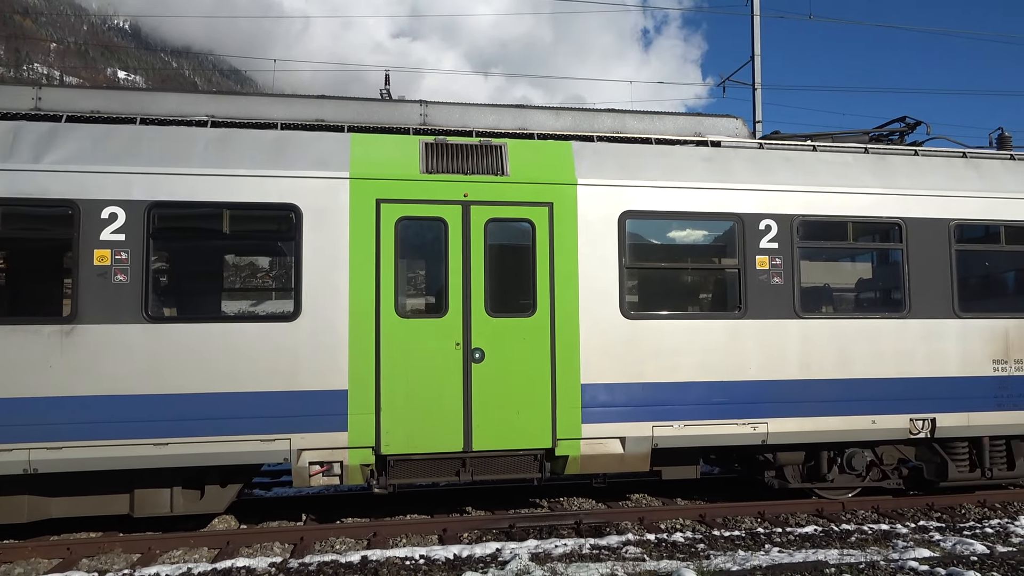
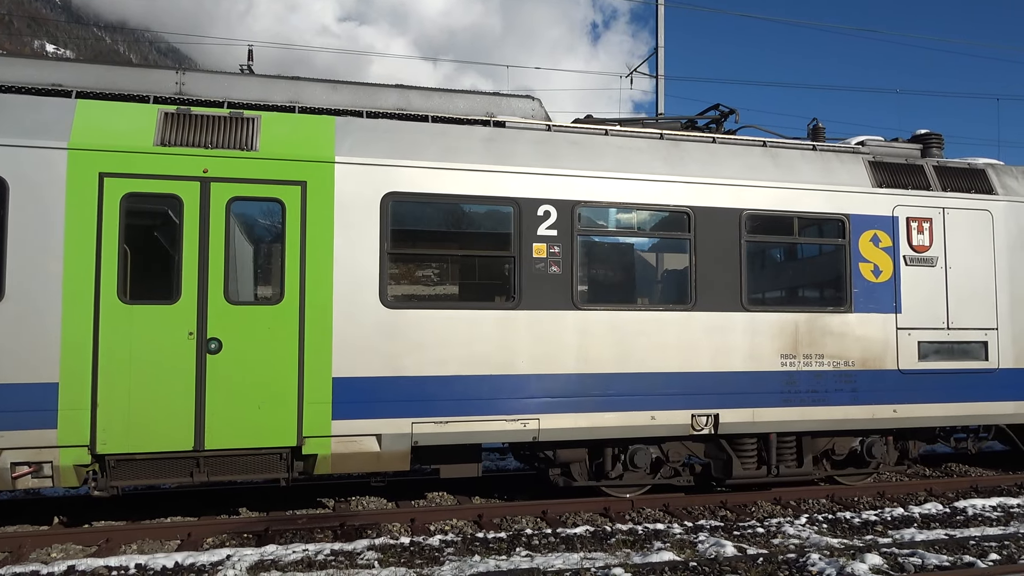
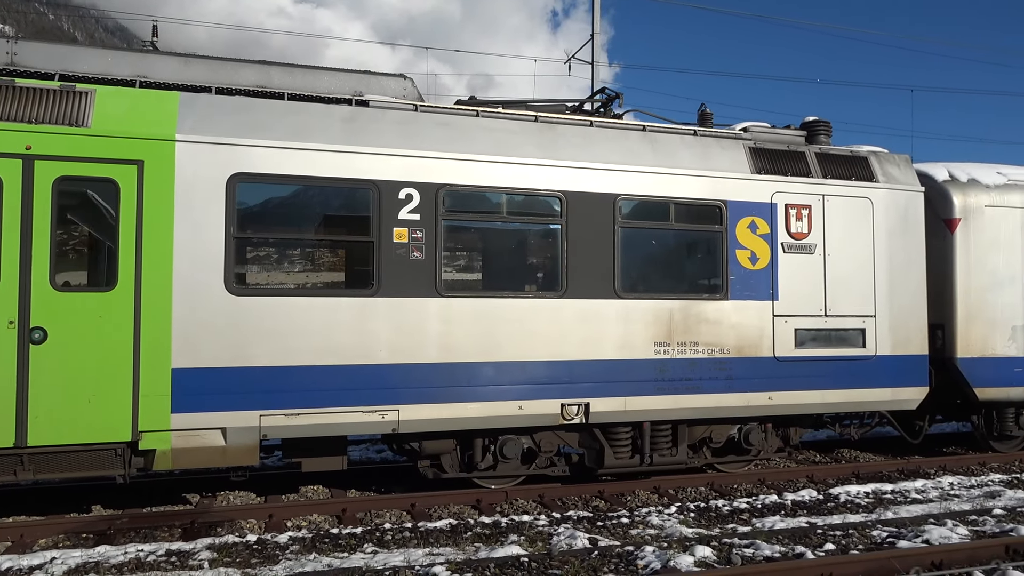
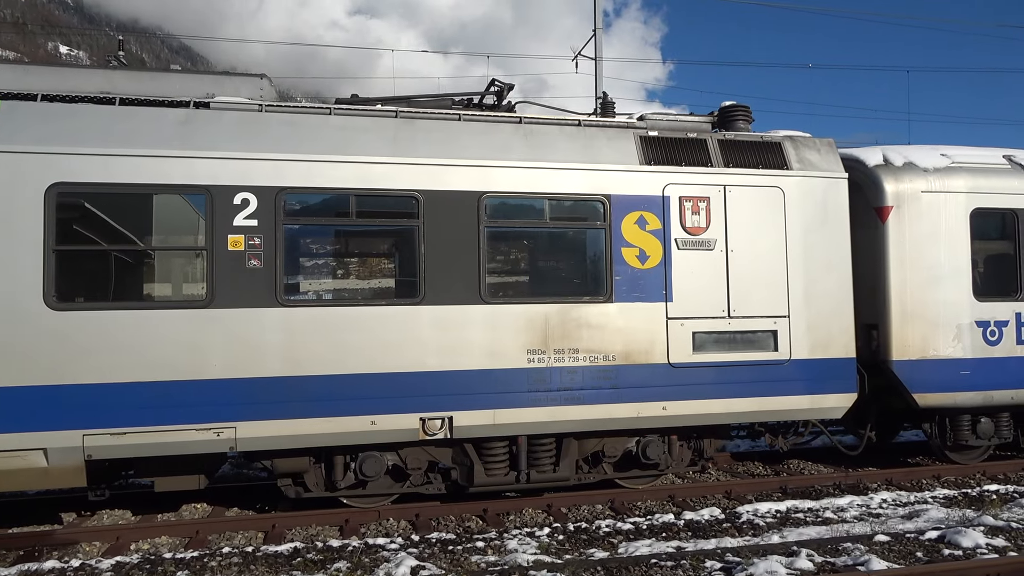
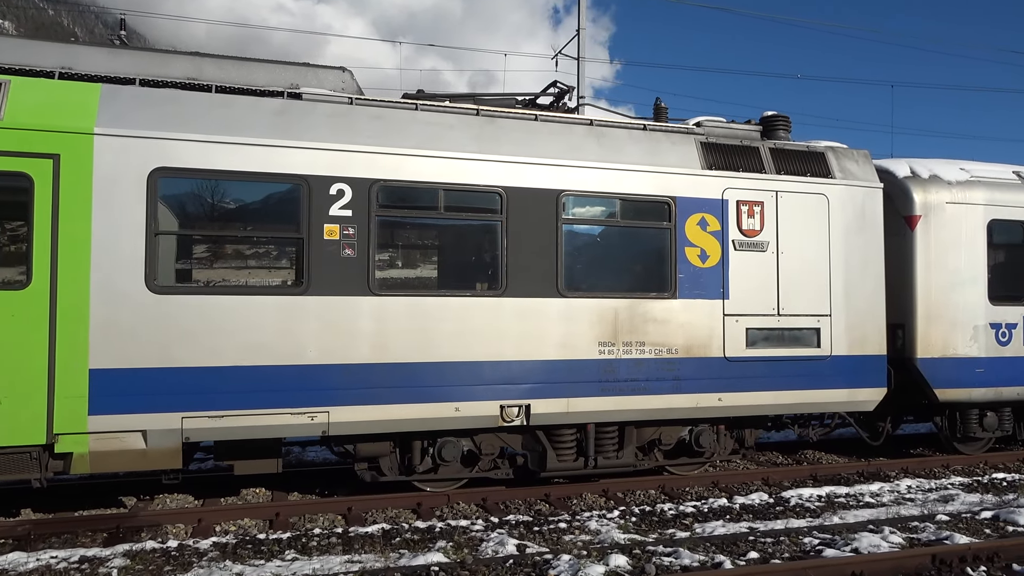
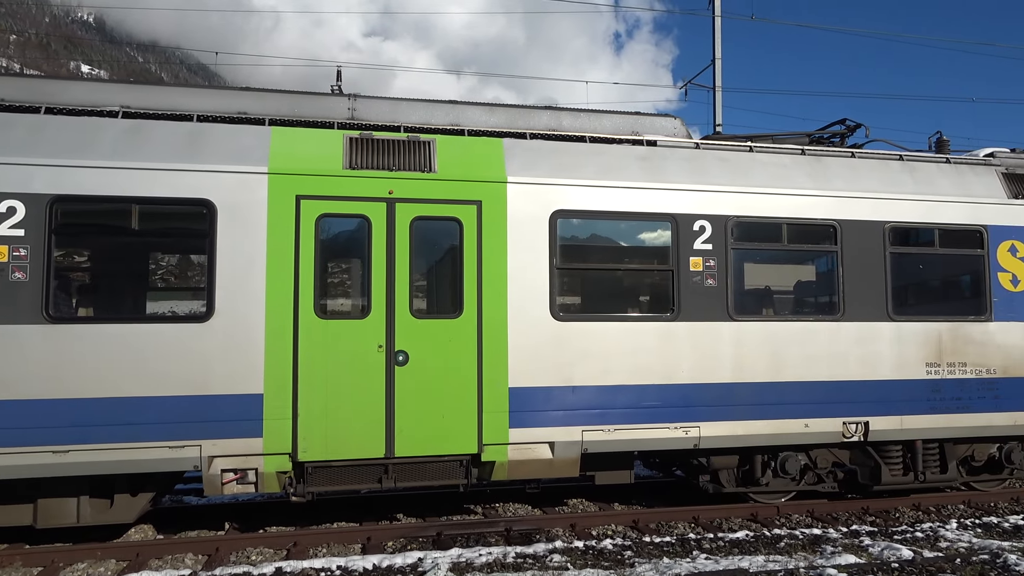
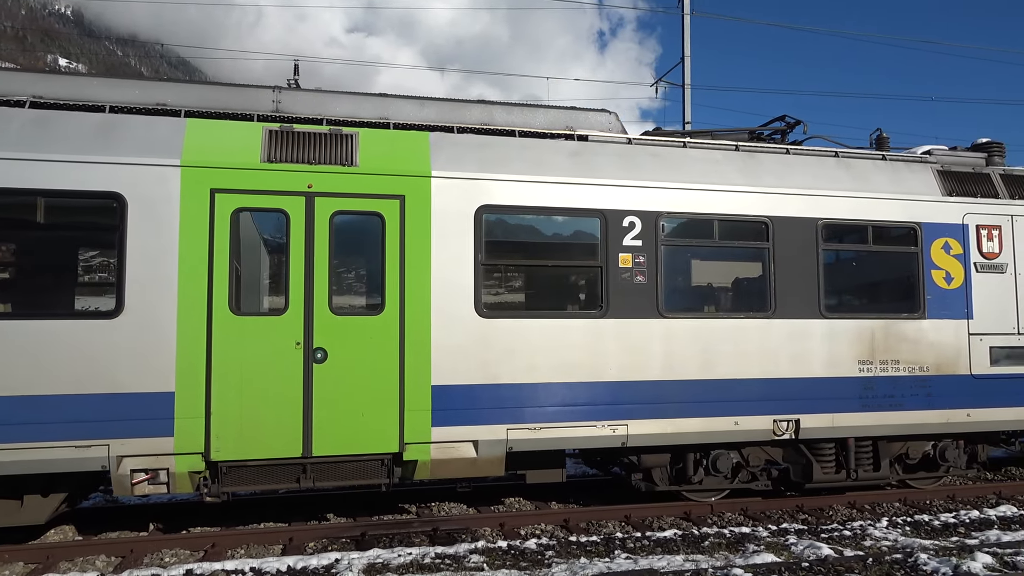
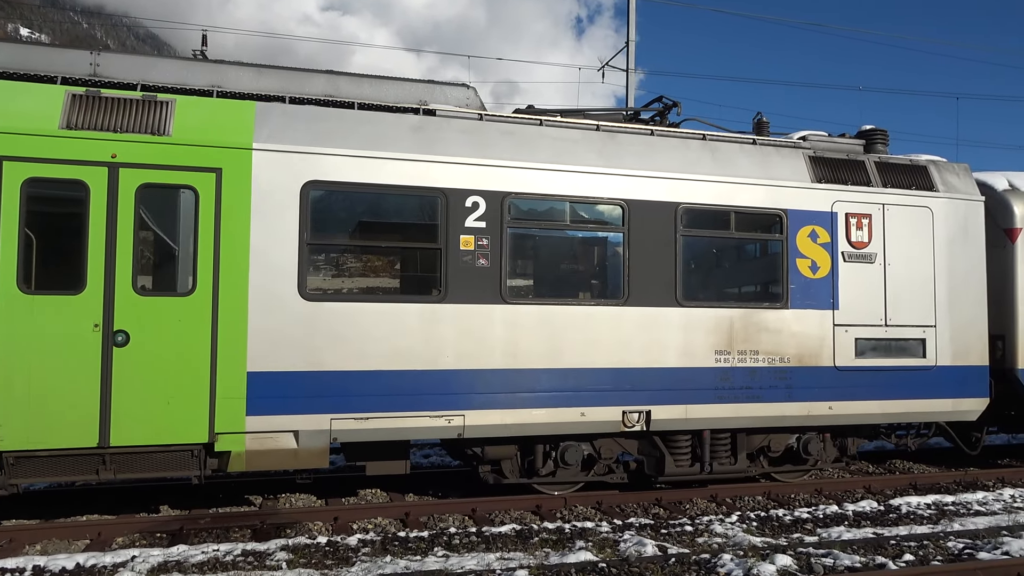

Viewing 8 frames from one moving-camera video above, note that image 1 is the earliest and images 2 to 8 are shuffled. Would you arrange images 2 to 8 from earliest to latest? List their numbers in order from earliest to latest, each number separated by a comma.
6, 7, 2, 8, 3, 5, 4
